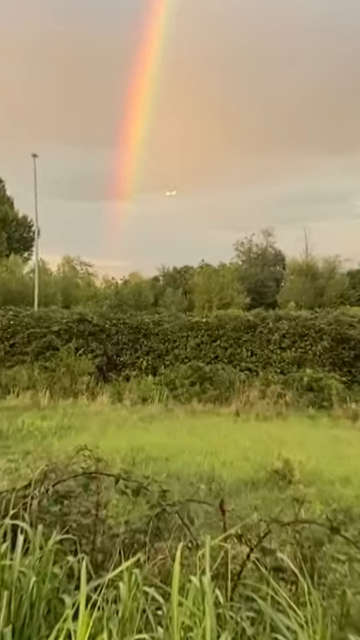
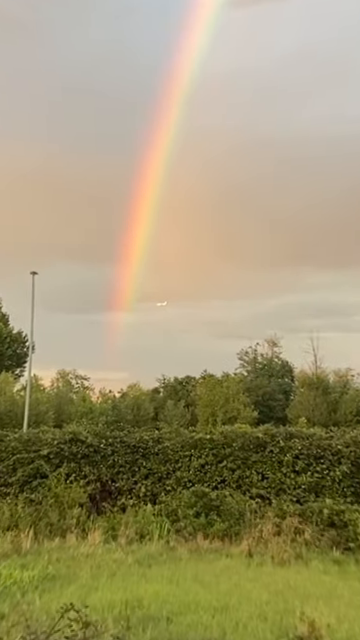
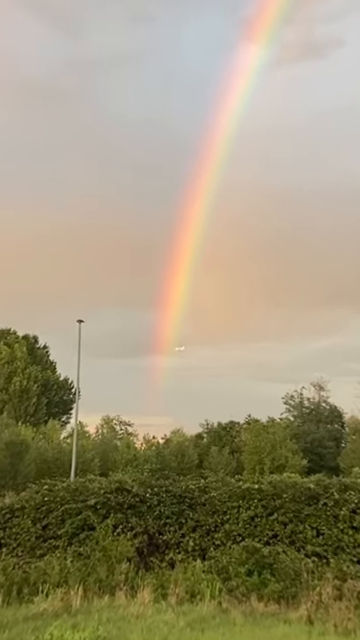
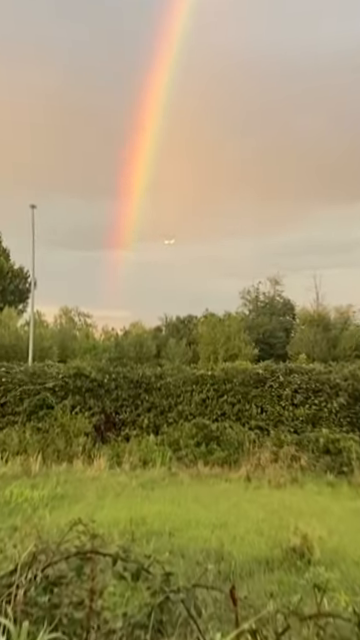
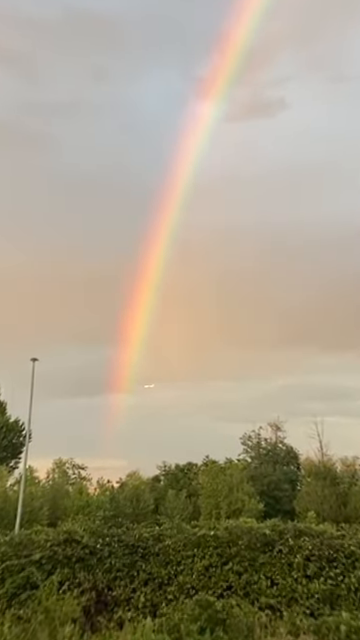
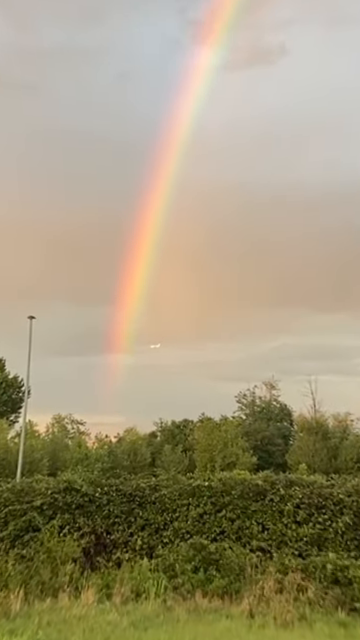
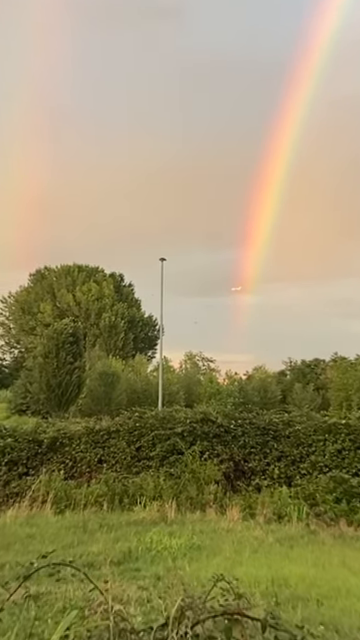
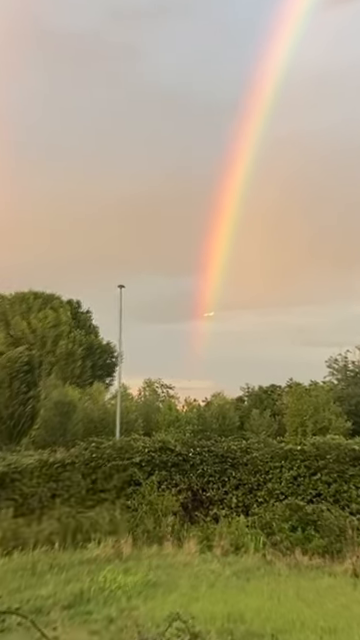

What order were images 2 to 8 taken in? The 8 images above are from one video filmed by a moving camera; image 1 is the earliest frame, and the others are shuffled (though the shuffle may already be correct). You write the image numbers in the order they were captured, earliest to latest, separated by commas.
4, 2, 6, 5, 3, 8, 7
